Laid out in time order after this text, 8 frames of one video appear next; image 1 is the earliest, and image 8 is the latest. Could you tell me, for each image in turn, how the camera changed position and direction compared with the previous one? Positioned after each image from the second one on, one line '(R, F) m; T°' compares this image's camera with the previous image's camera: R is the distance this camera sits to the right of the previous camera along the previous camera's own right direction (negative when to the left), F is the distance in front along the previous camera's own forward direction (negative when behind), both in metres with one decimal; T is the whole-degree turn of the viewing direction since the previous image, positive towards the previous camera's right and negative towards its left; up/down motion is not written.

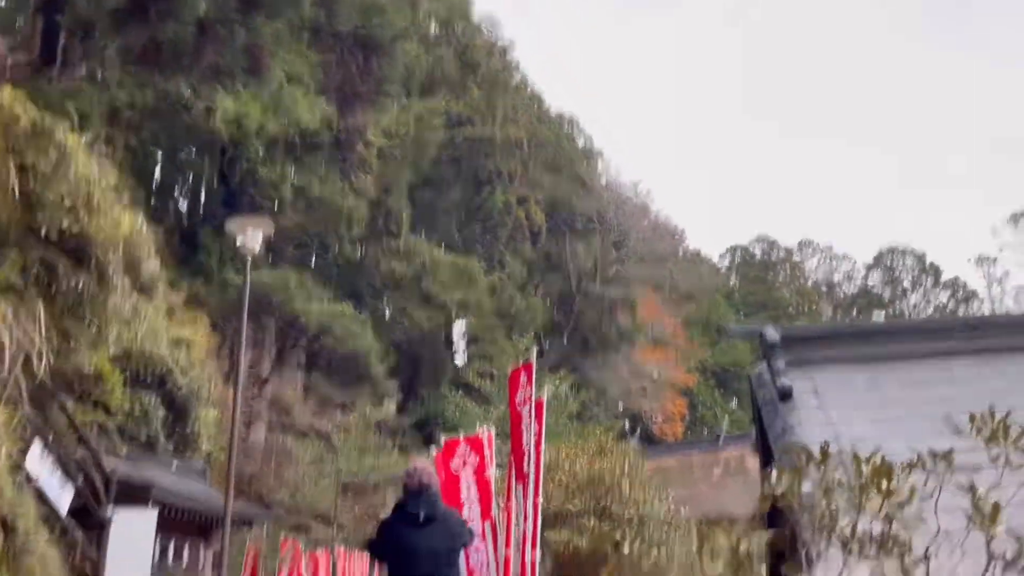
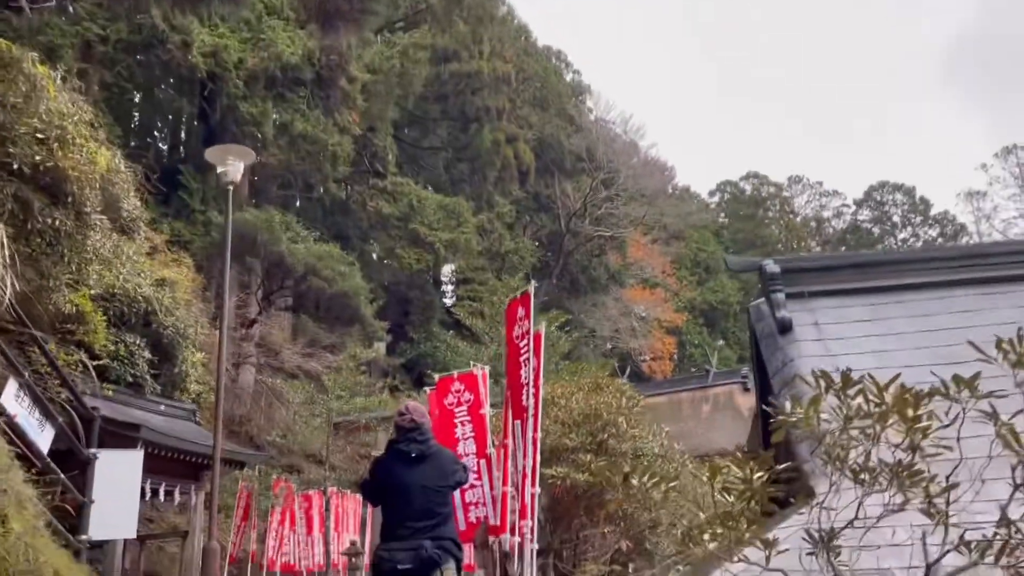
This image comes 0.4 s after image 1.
(-0.1, +0.2) m; +1°
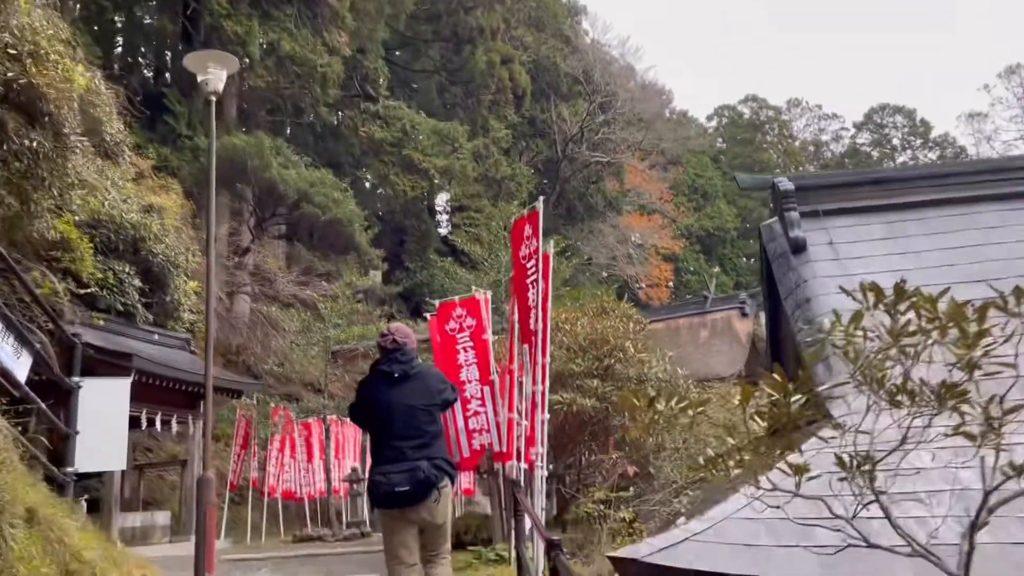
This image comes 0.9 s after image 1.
(-0.1, +0.3) m; 0°
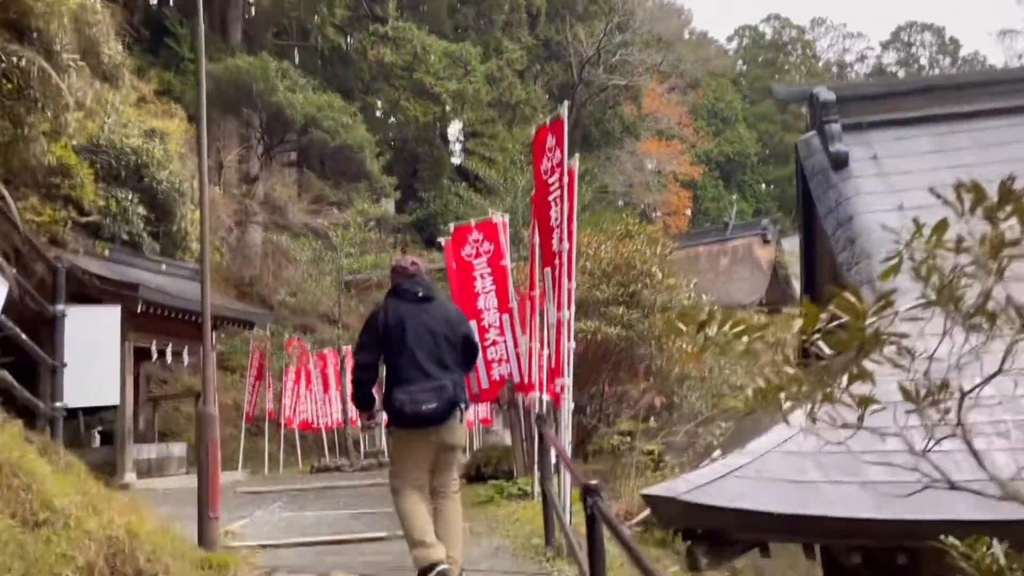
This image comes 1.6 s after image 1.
(0.0, +0.5) m; -1°
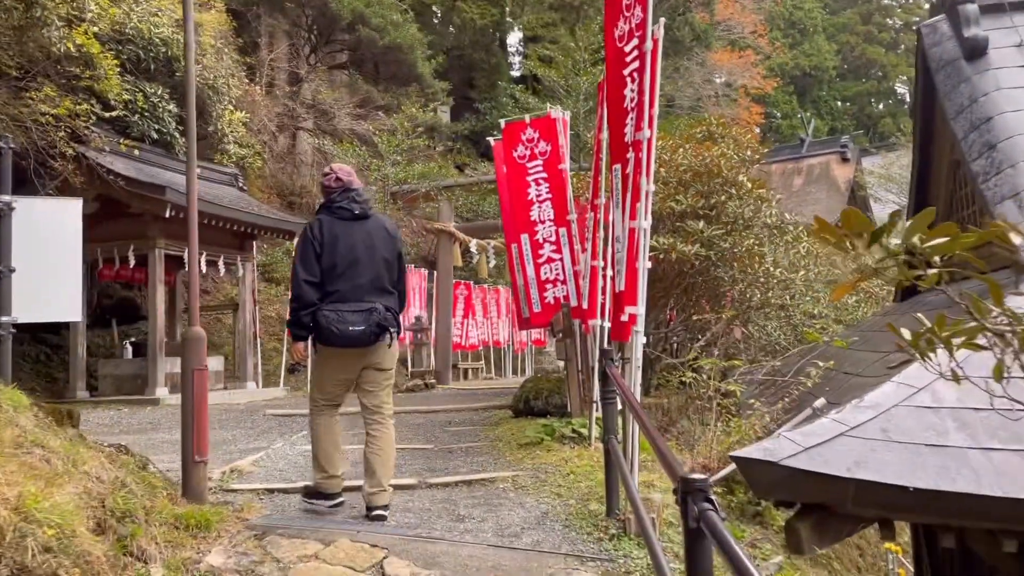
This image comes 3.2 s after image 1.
(0.0, +1.0) m; -4°
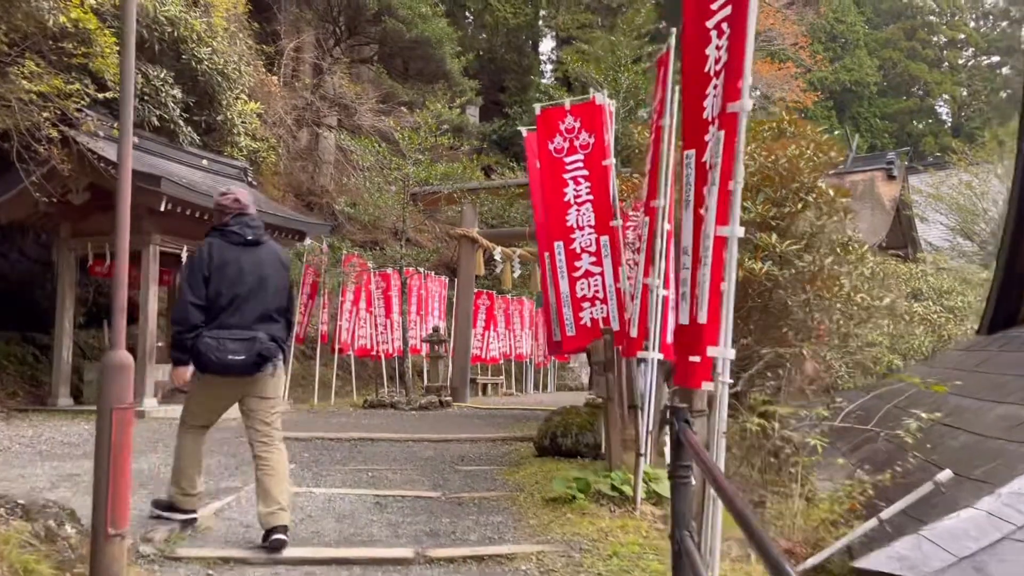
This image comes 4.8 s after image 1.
(0.0, +1.0) m; -2°
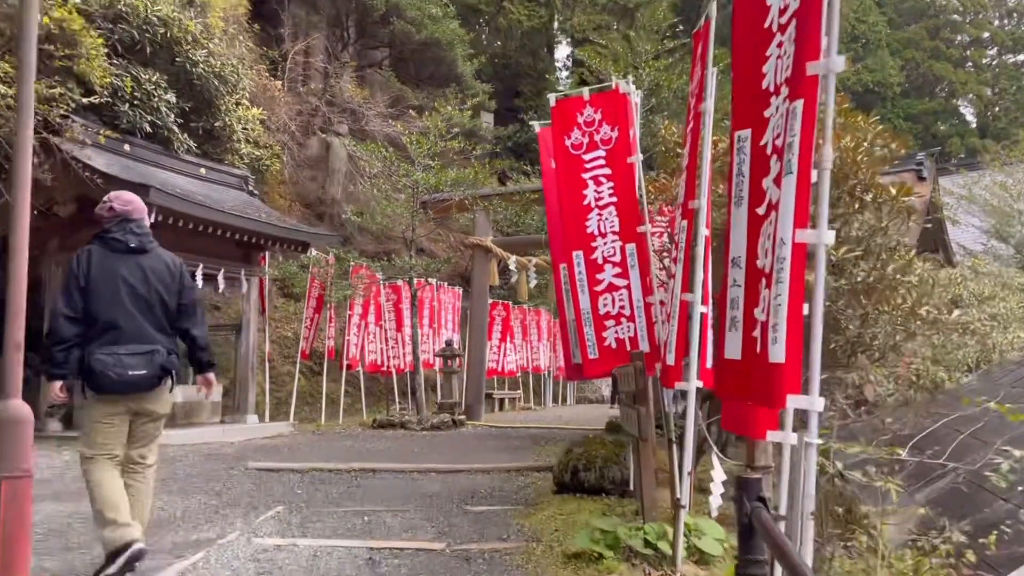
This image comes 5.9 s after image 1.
(0.0, +0.7) m; -1°
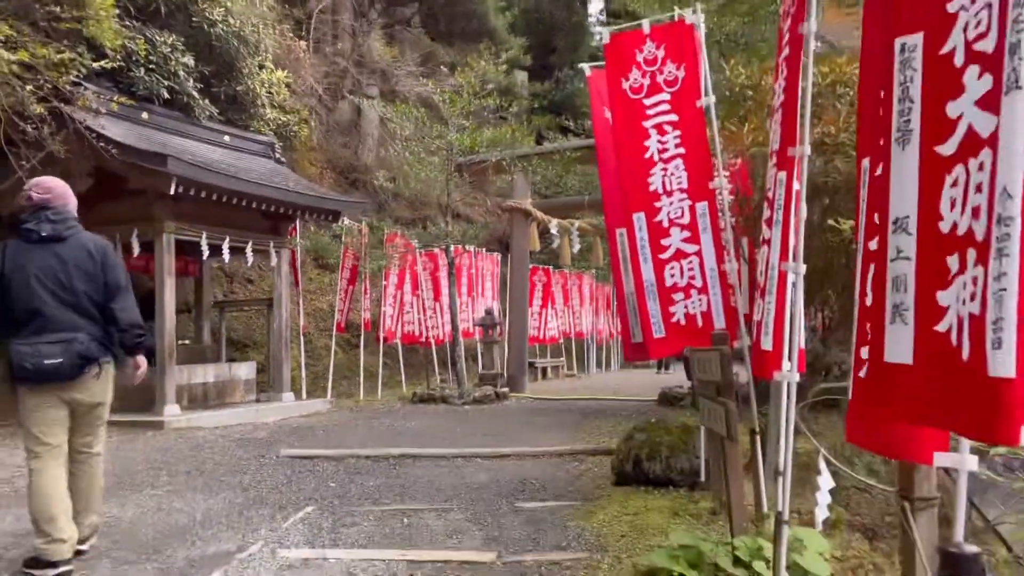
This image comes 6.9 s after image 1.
(-0.1, +0.6) m; -3°
